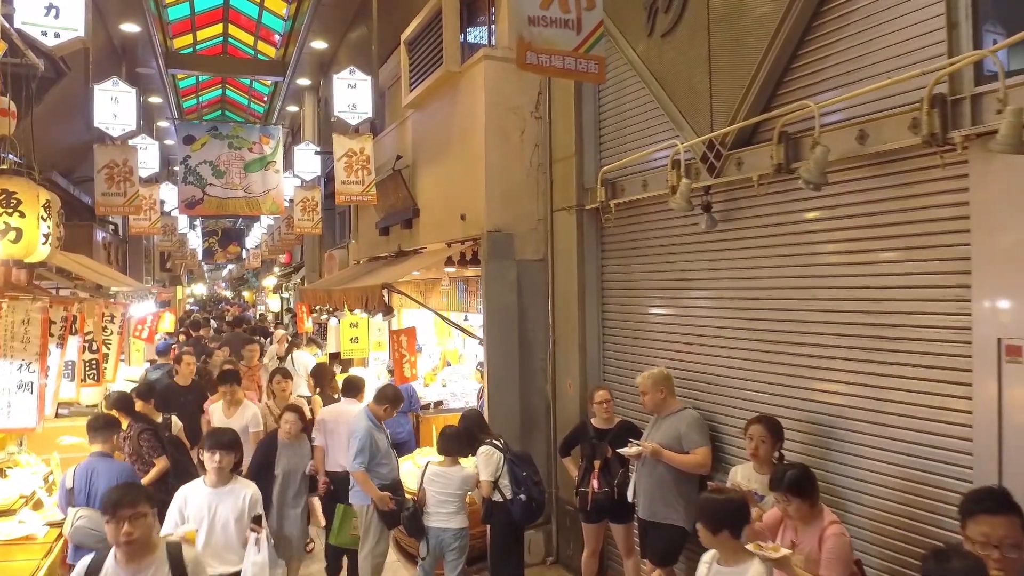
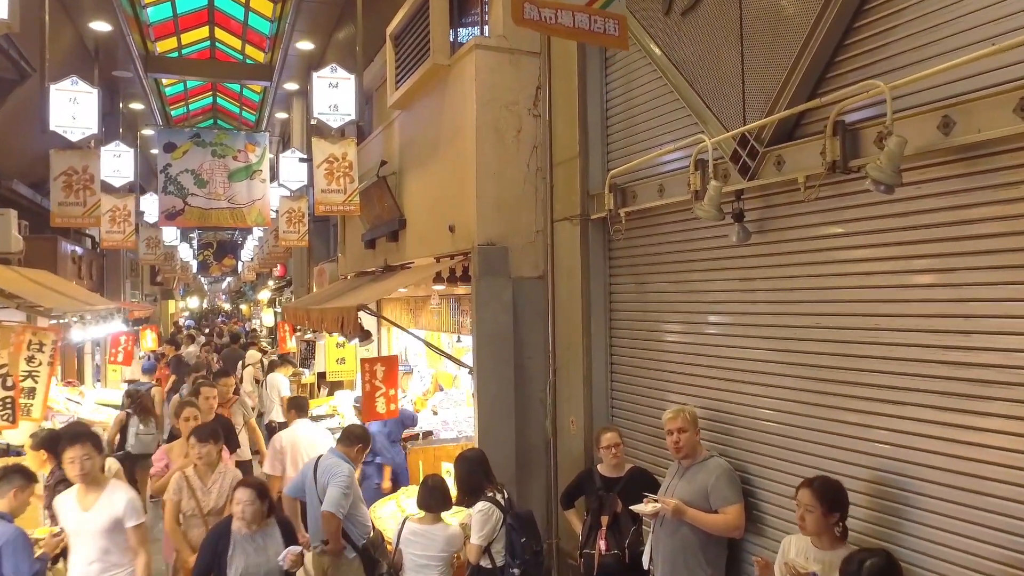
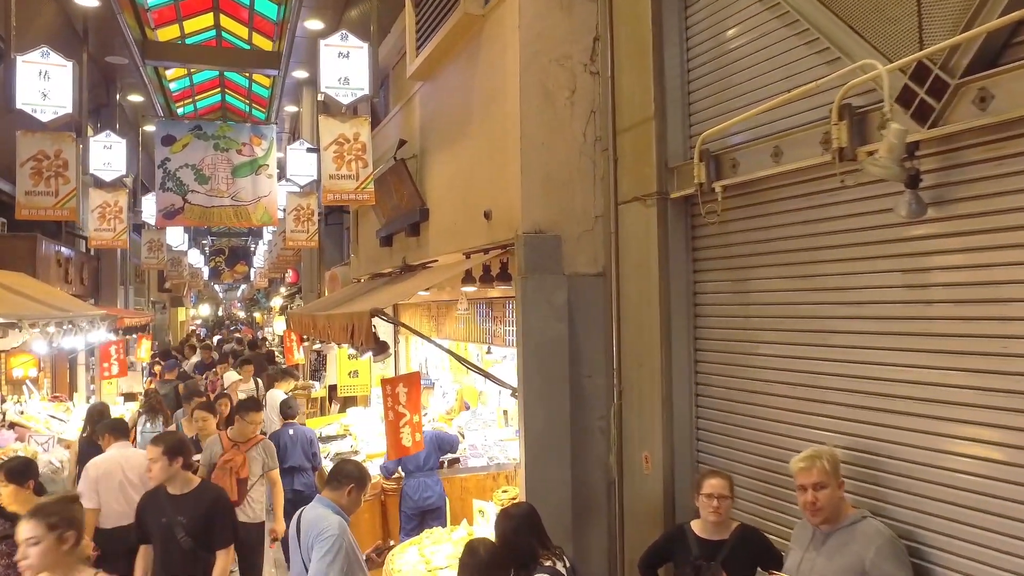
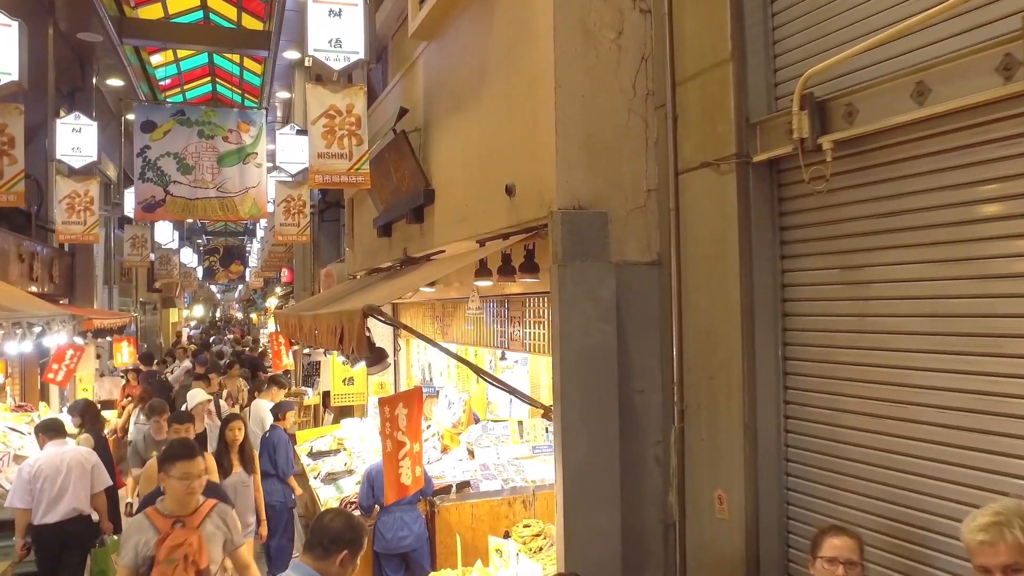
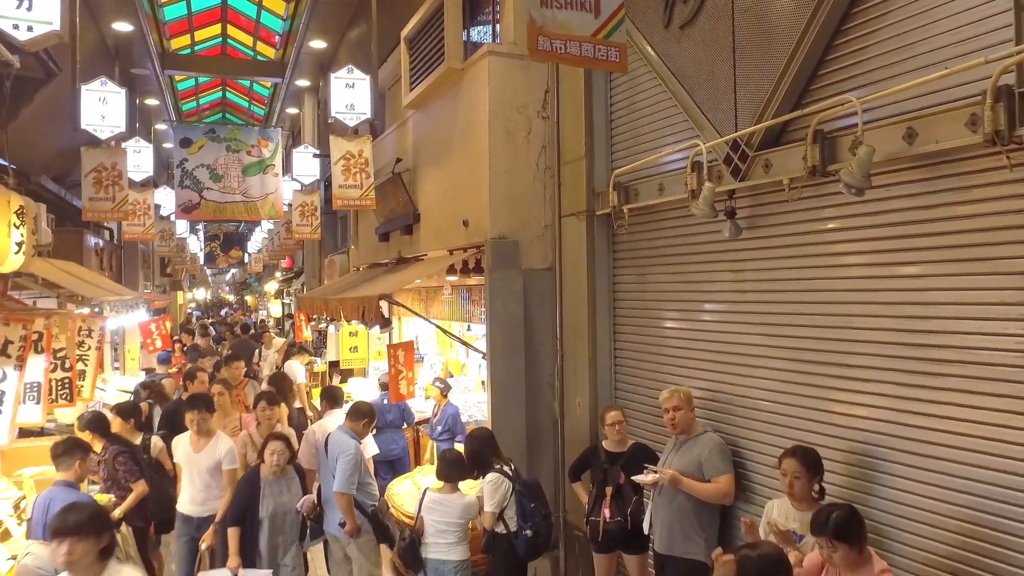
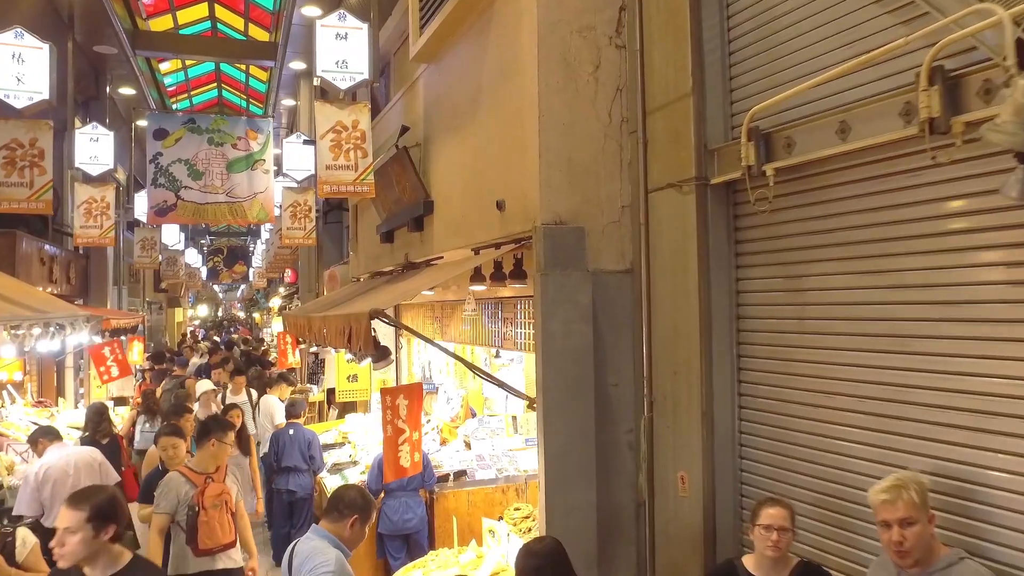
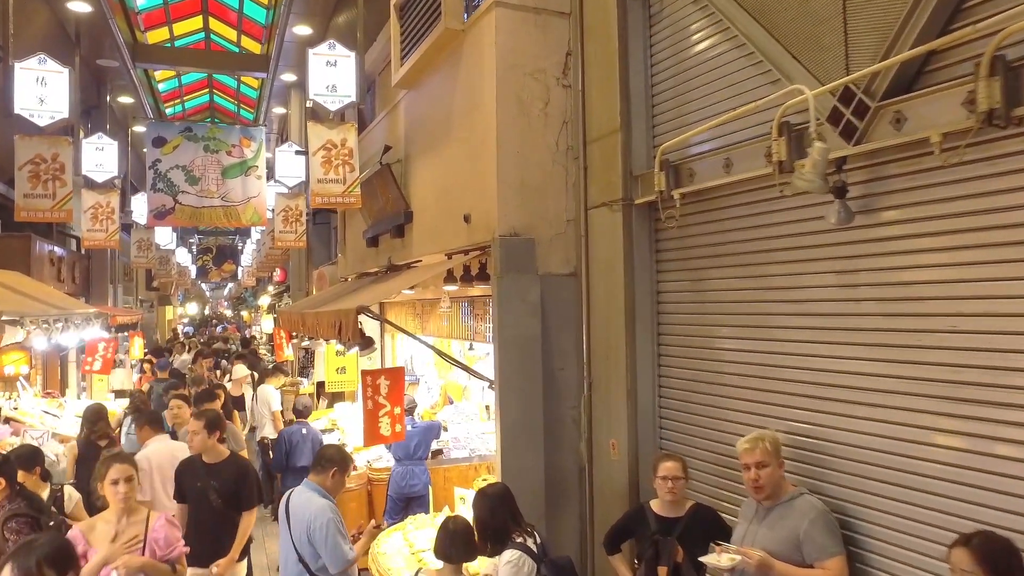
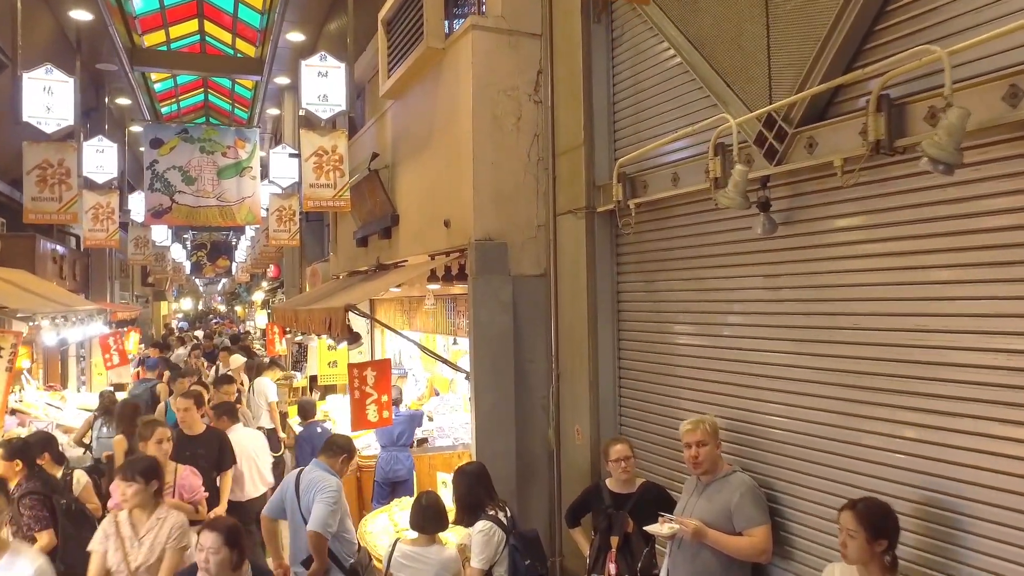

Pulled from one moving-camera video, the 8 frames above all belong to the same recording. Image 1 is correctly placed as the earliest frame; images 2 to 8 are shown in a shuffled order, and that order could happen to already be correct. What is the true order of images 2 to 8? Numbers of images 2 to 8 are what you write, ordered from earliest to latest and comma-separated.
5, 2, 8, 7, 3, 6, 4
